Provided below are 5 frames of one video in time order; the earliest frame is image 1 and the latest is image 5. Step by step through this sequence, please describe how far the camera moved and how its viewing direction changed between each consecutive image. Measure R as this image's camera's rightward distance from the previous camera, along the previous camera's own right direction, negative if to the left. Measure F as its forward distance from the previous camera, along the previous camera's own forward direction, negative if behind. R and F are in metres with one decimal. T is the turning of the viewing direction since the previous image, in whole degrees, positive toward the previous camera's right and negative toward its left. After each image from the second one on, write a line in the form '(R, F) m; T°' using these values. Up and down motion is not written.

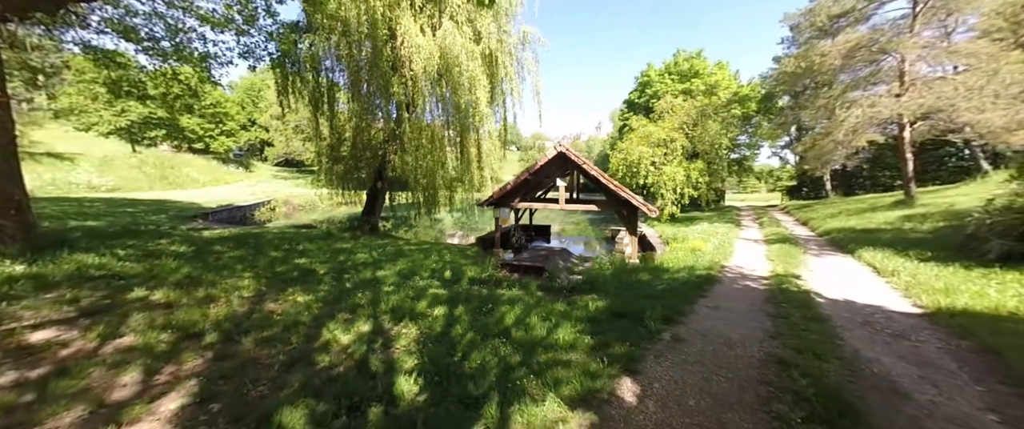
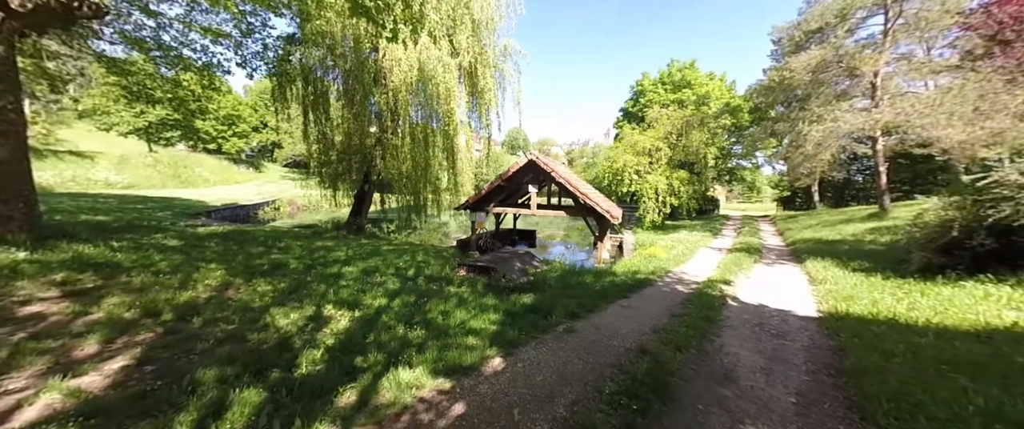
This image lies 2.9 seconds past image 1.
(+1.3, -0.5) m; -1°
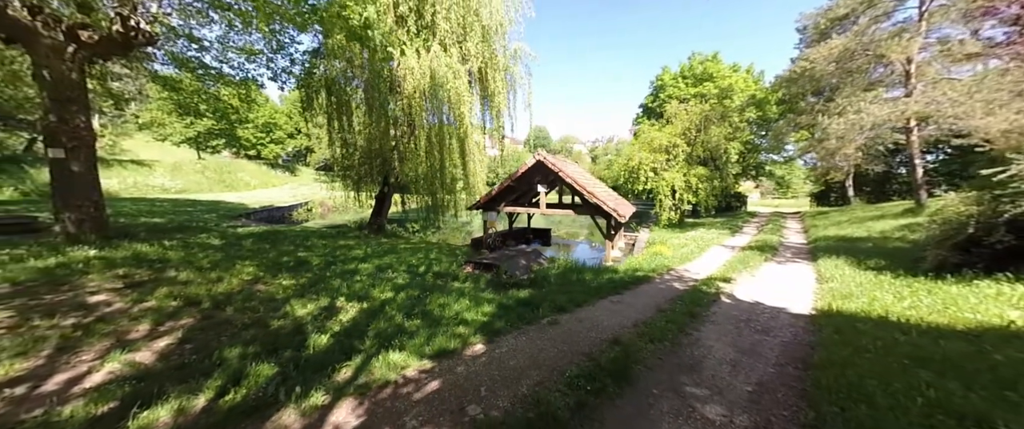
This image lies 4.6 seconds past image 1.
(+0.6, -0.3) m; -4°
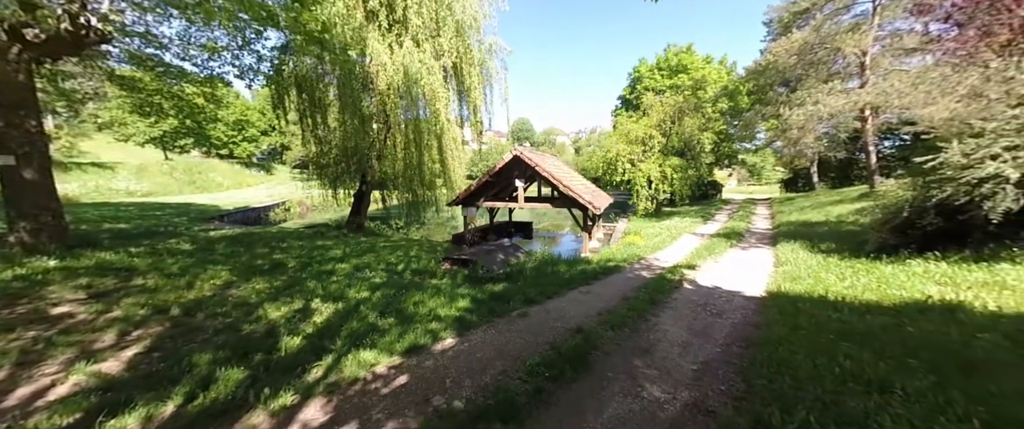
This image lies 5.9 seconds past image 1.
(+0.3, -0.2) m; +2°
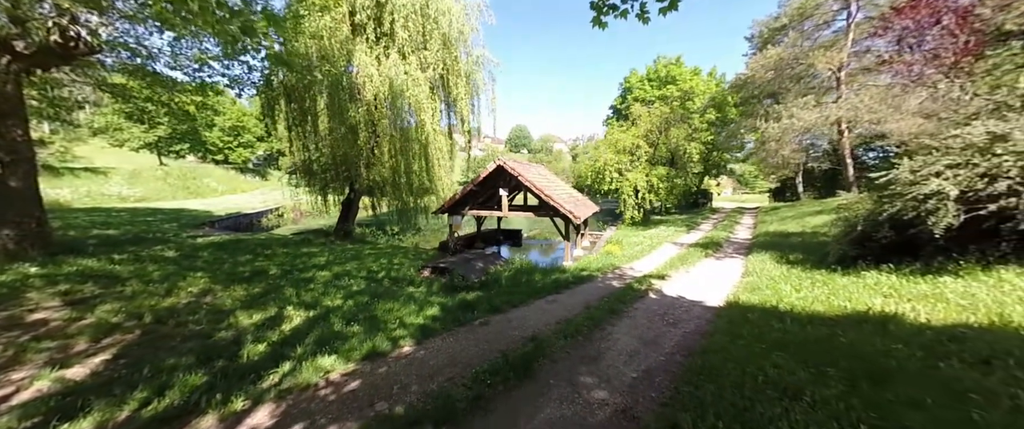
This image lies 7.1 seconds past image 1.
(+0.6, -0.2) m; 0°
